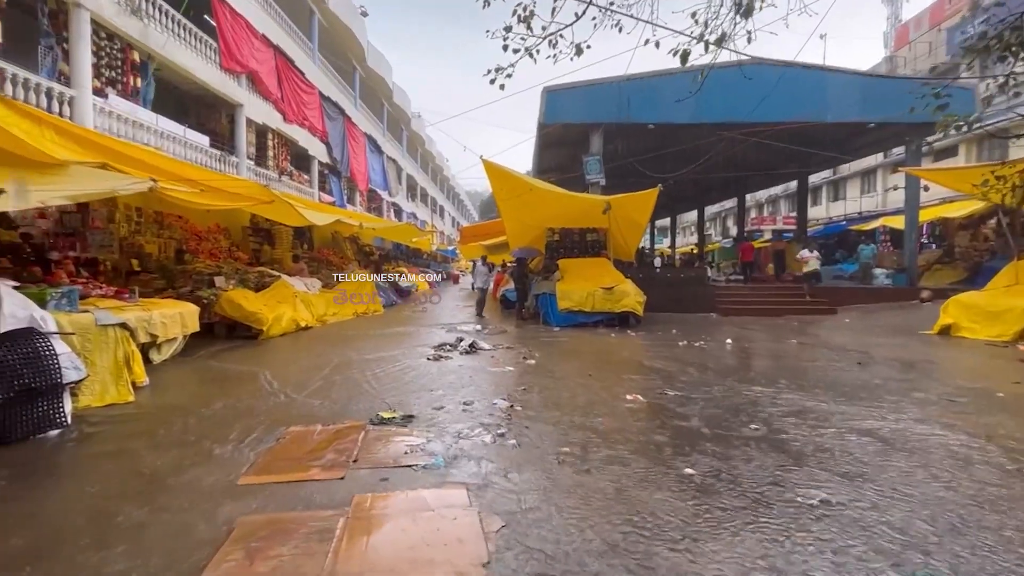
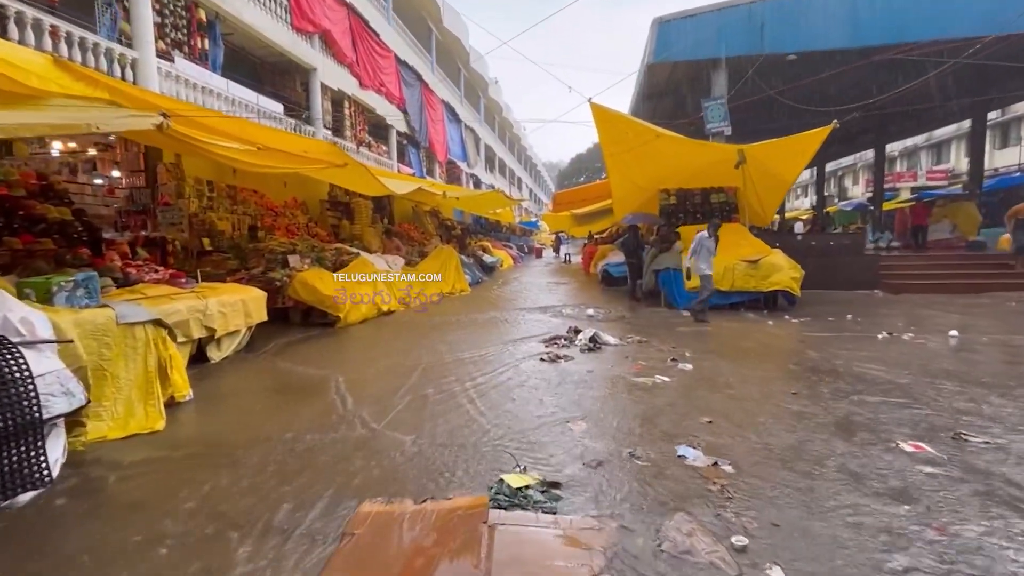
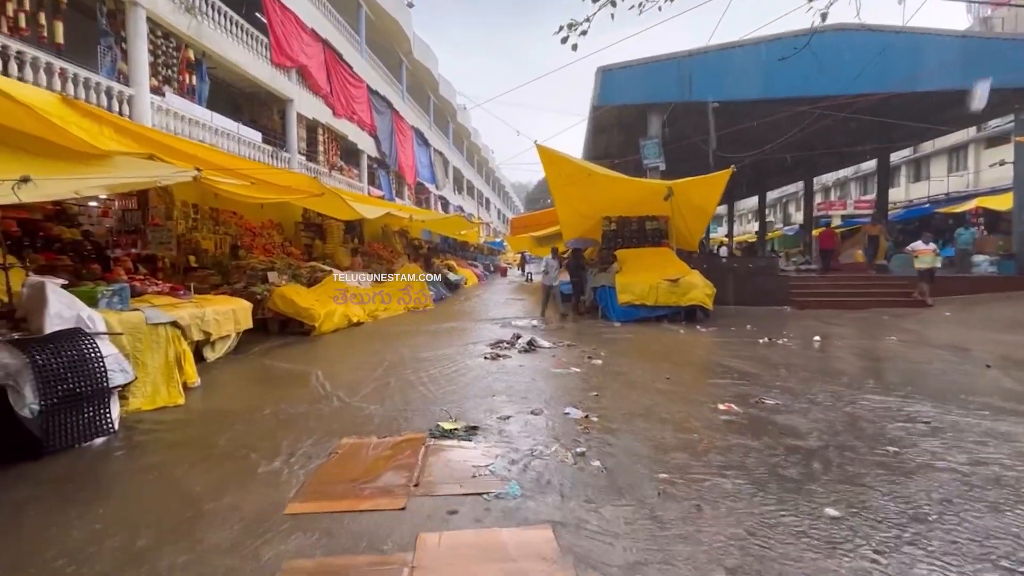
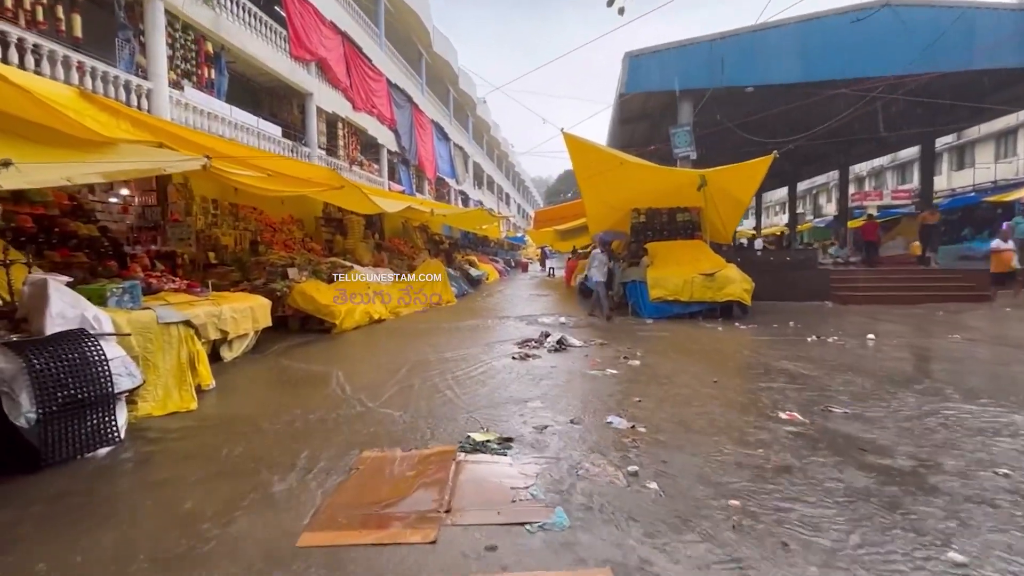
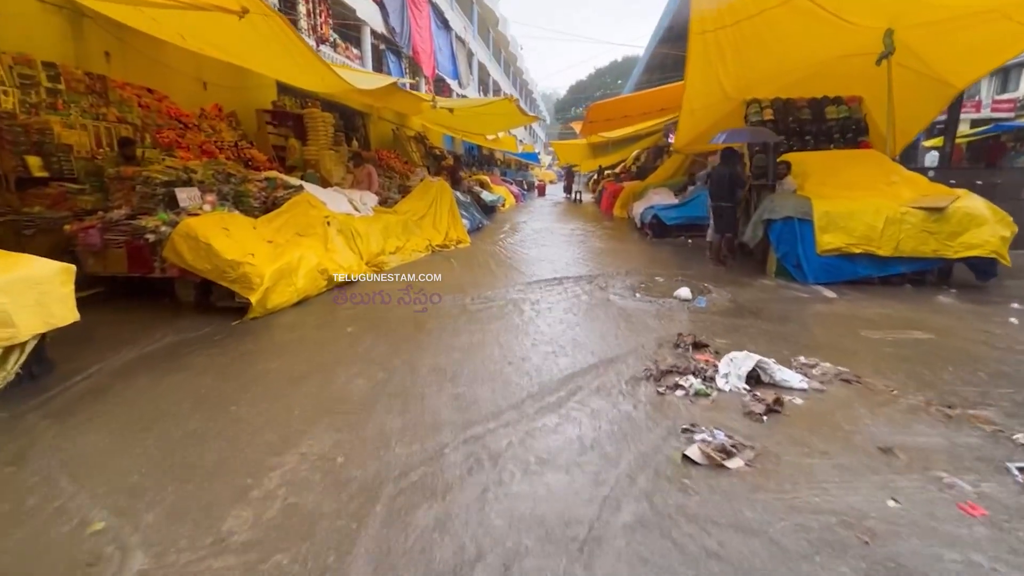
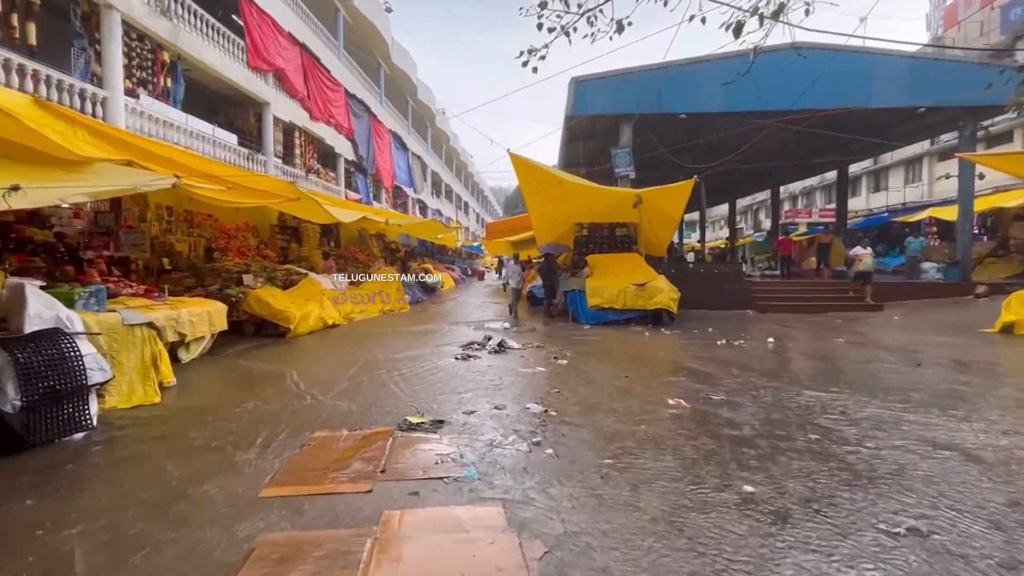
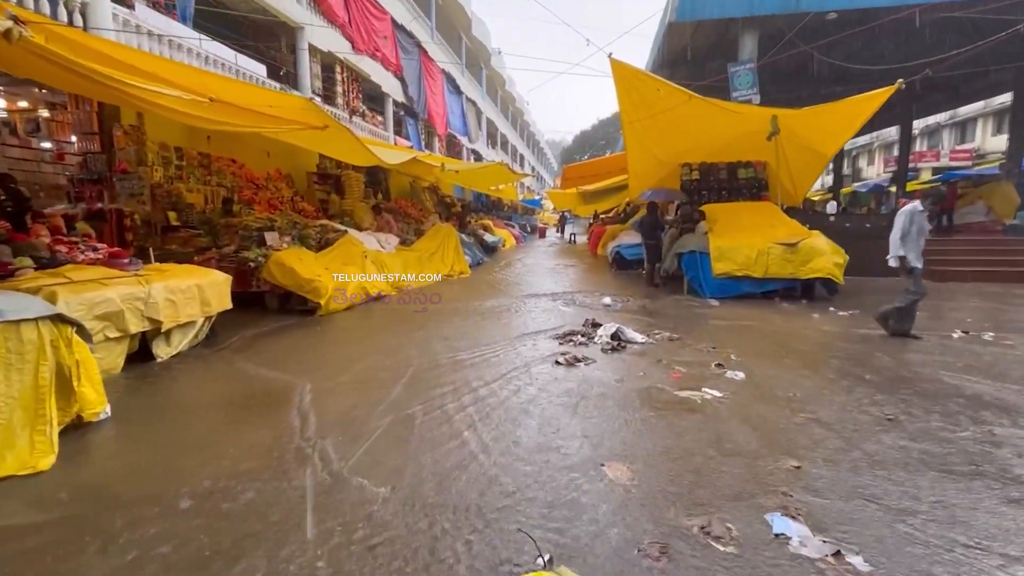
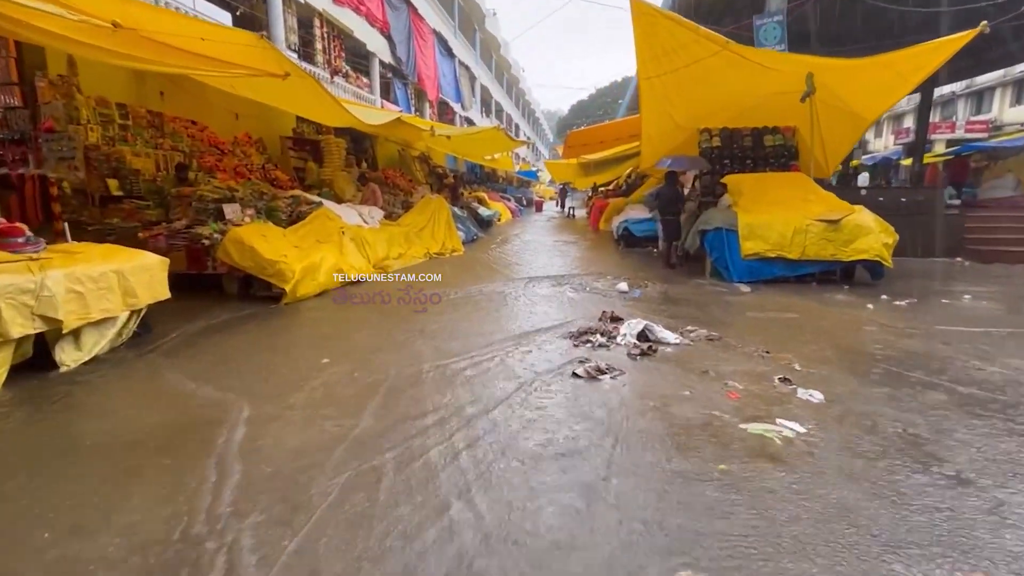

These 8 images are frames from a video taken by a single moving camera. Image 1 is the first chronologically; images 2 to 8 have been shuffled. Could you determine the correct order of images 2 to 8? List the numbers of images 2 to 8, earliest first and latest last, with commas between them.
6, 3, 4, 2, 7, 8, 5
